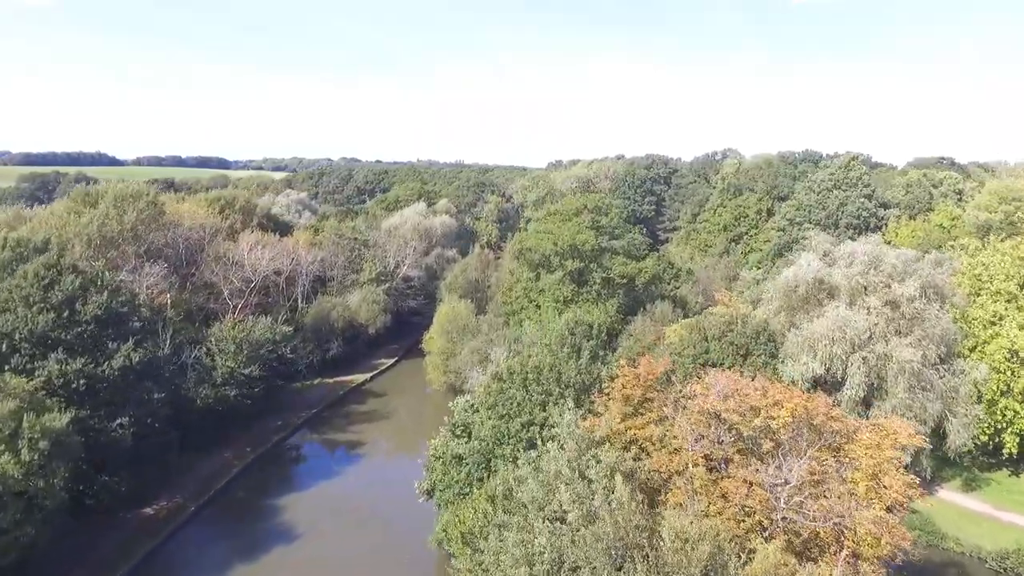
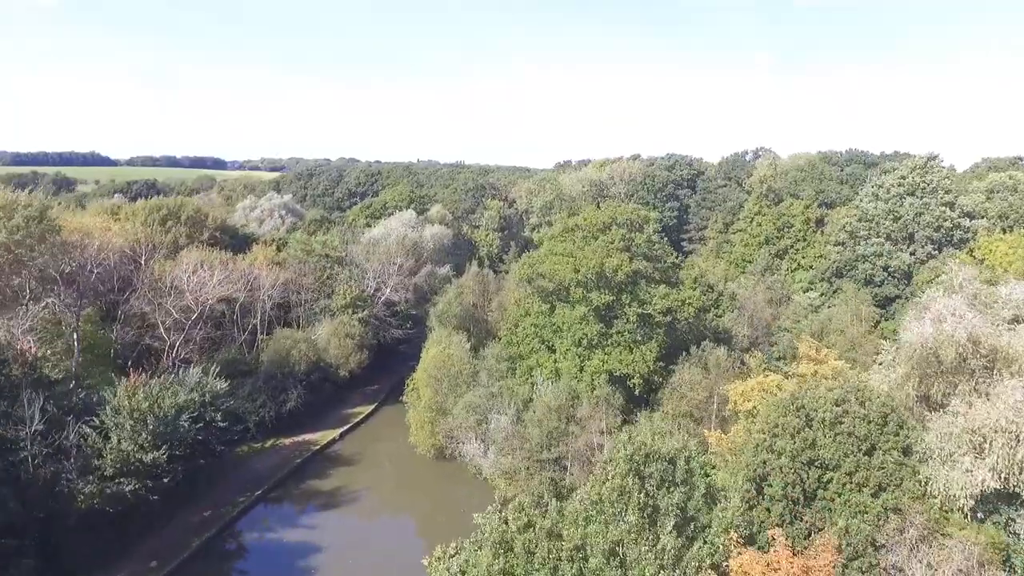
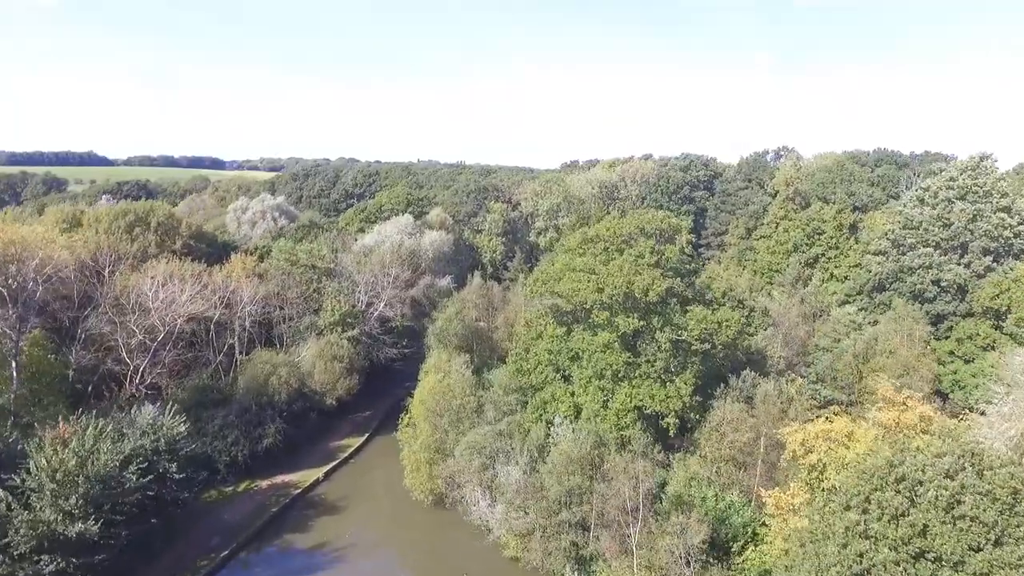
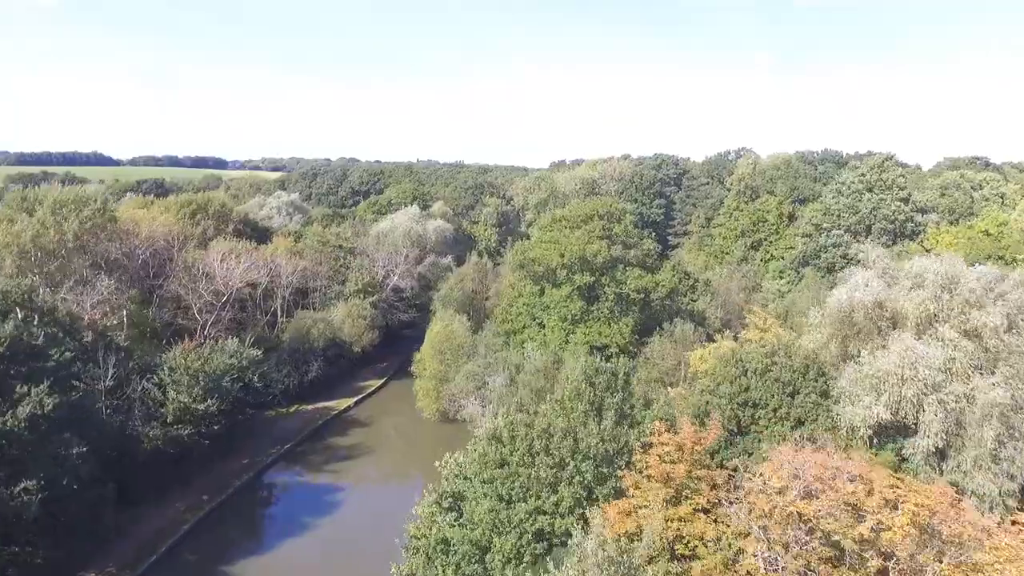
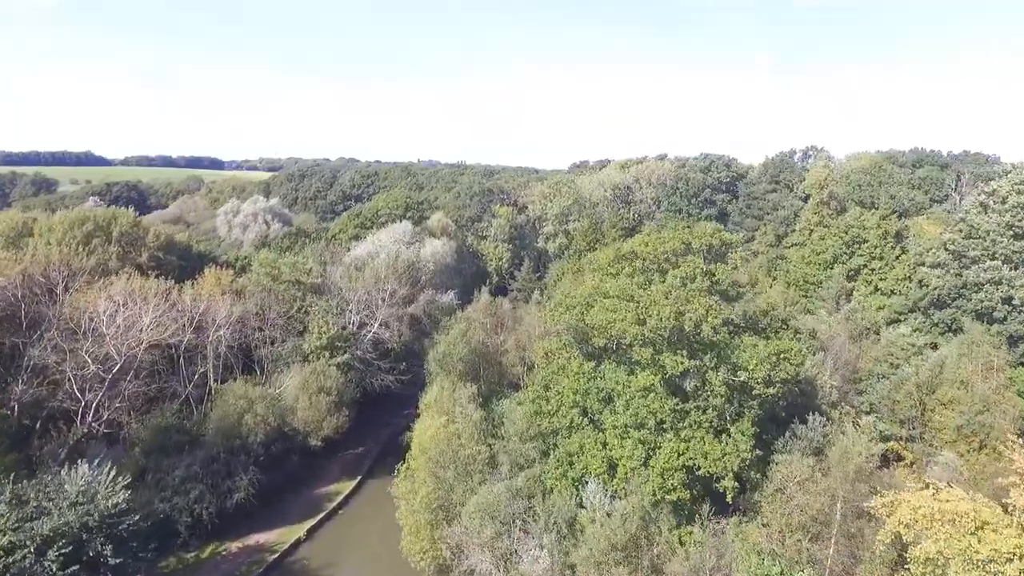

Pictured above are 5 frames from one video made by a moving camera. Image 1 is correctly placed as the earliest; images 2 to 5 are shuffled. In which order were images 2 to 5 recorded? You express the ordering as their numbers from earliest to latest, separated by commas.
4, 2, 3, 5
